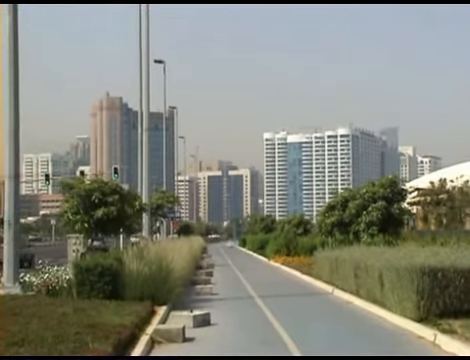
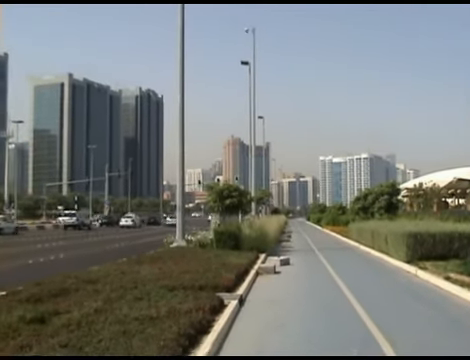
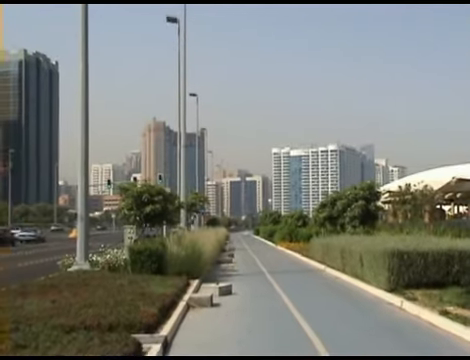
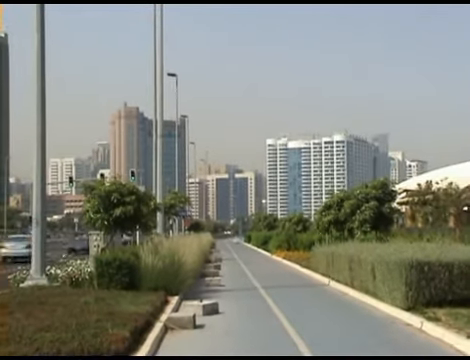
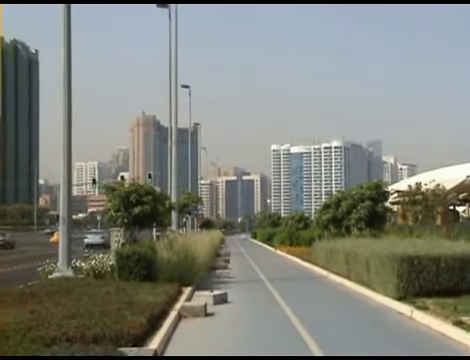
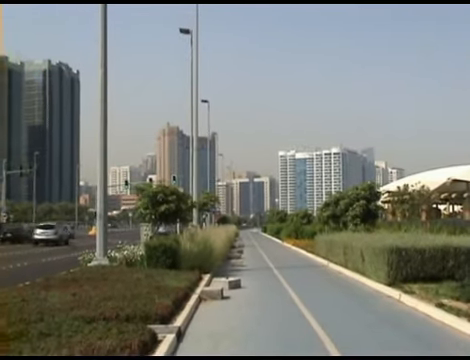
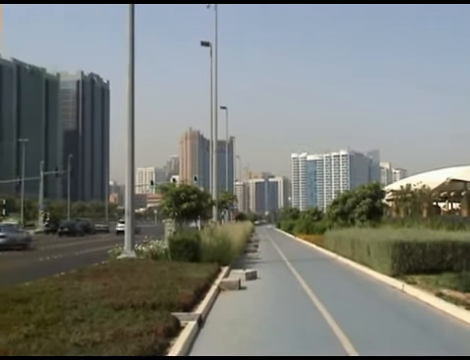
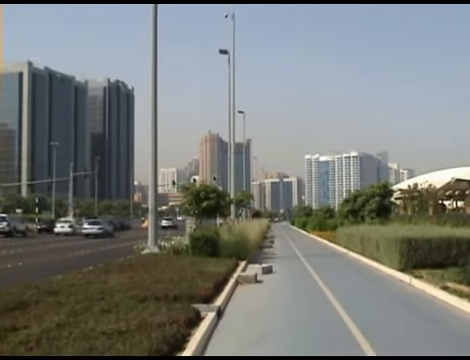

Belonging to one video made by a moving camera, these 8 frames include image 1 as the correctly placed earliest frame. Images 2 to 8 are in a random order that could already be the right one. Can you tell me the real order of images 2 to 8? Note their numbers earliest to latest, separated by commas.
4, 5, 3, 6, 7, 8, 2
